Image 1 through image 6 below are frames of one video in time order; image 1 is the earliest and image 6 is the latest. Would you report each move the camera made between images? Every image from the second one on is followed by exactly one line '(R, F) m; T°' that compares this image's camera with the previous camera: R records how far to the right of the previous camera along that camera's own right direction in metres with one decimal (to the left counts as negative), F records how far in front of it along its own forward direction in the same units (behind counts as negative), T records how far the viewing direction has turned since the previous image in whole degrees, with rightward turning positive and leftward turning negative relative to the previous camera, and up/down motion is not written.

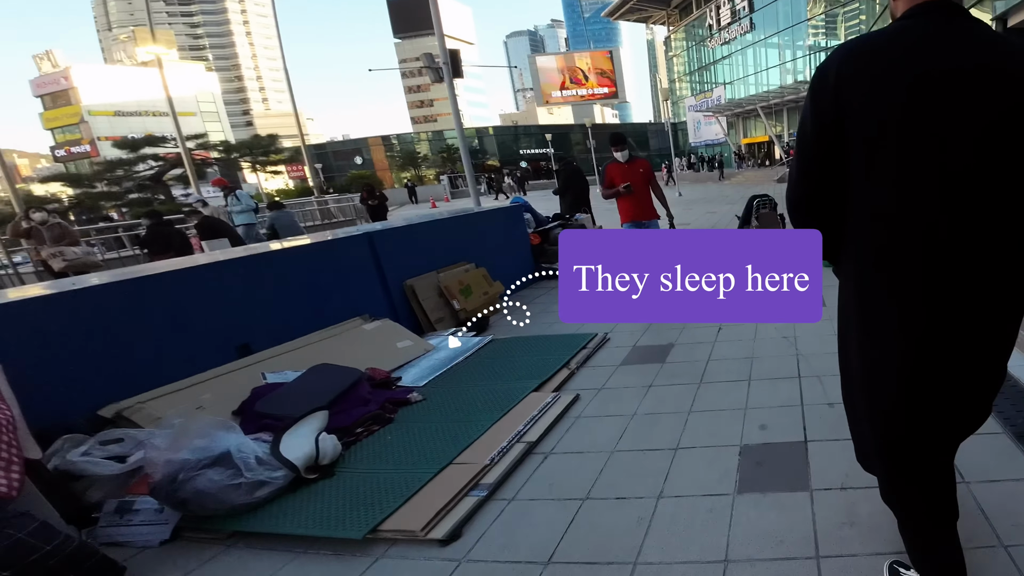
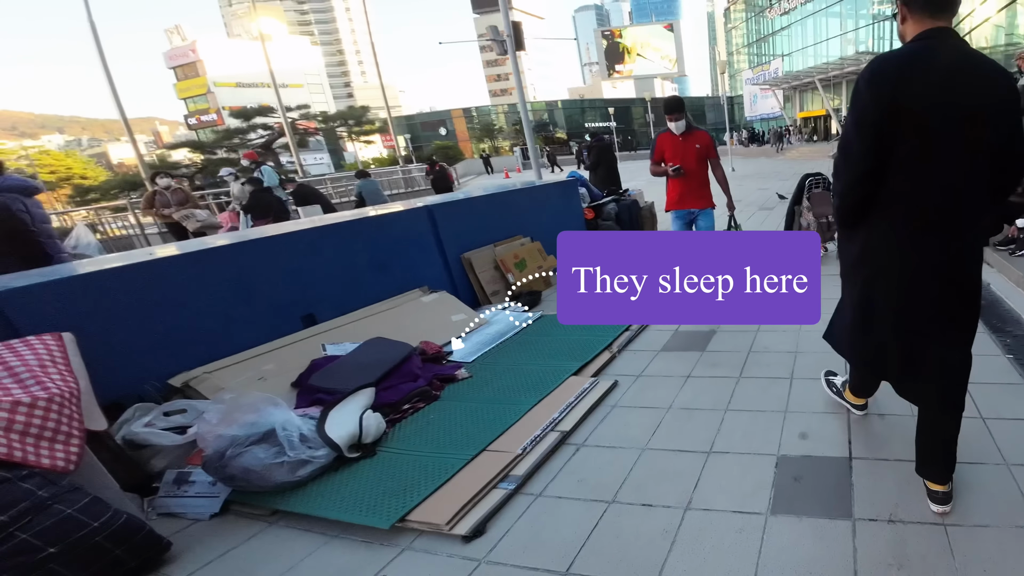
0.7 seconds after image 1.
(+0.1, +0.1) m; -4°
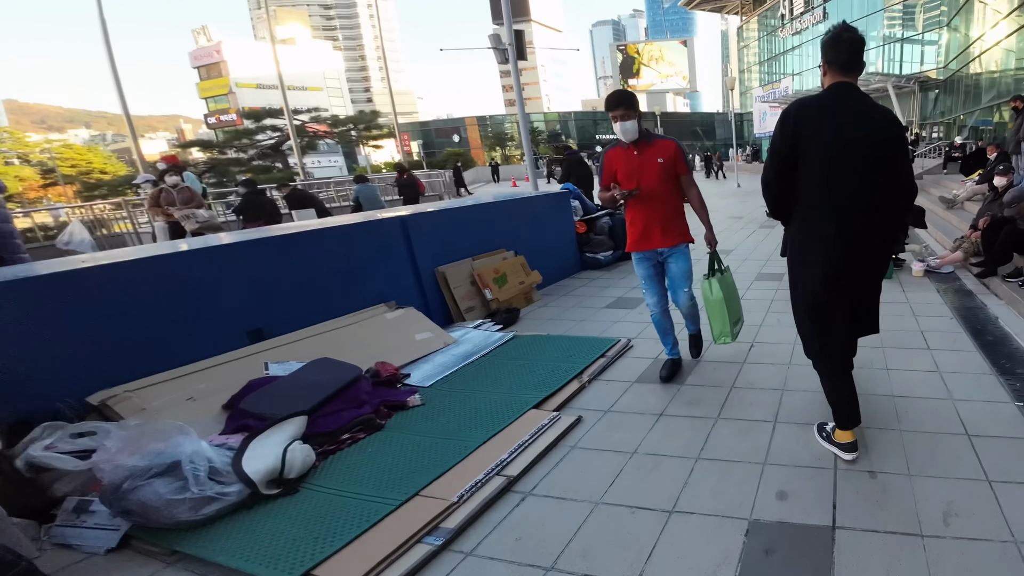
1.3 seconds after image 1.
(+0.3, +0.4) m; 0°
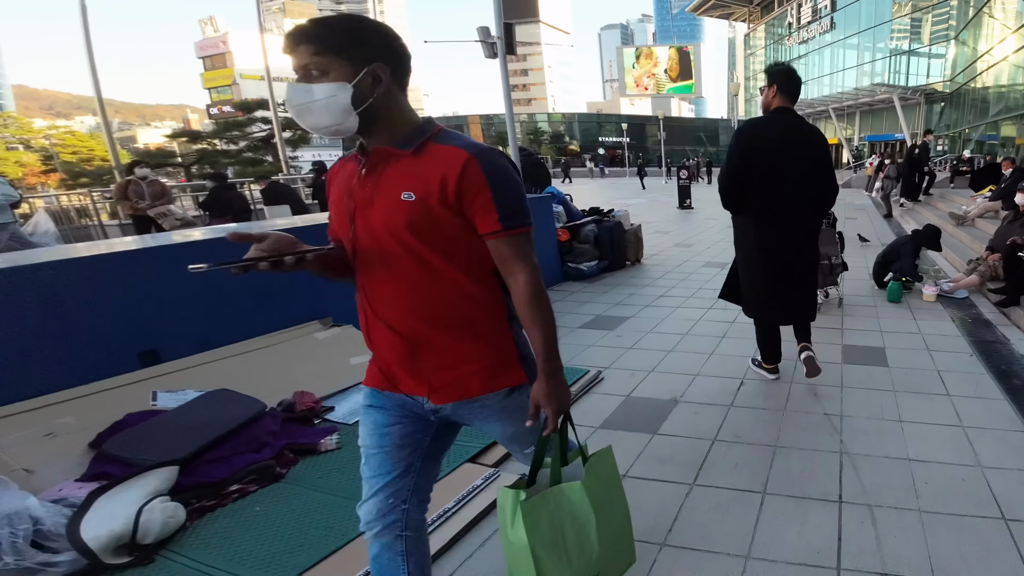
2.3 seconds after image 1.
(+0.3, +0.6) m; 0°
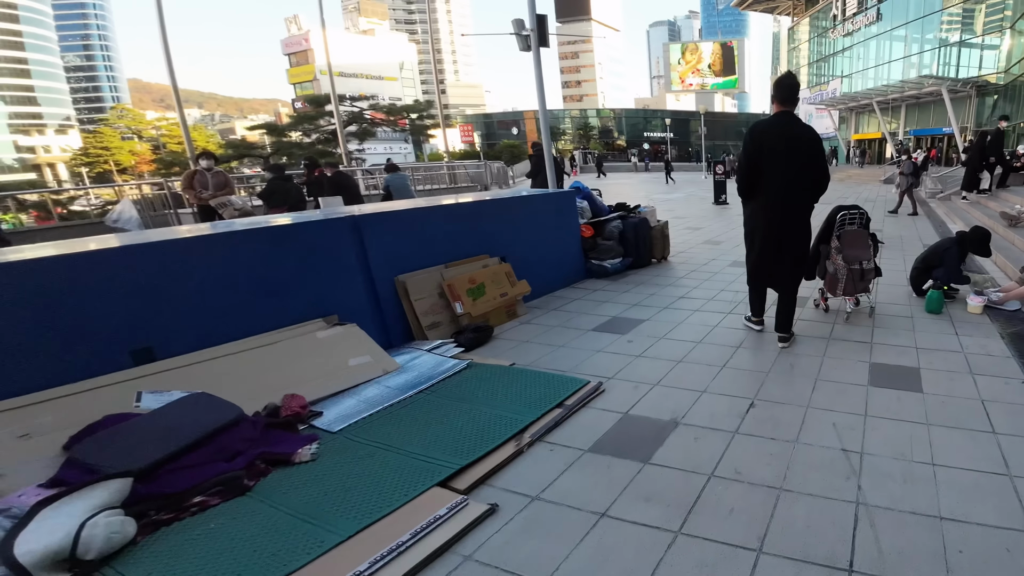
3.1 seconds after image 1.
(+0.3, +0.3) m; -3°
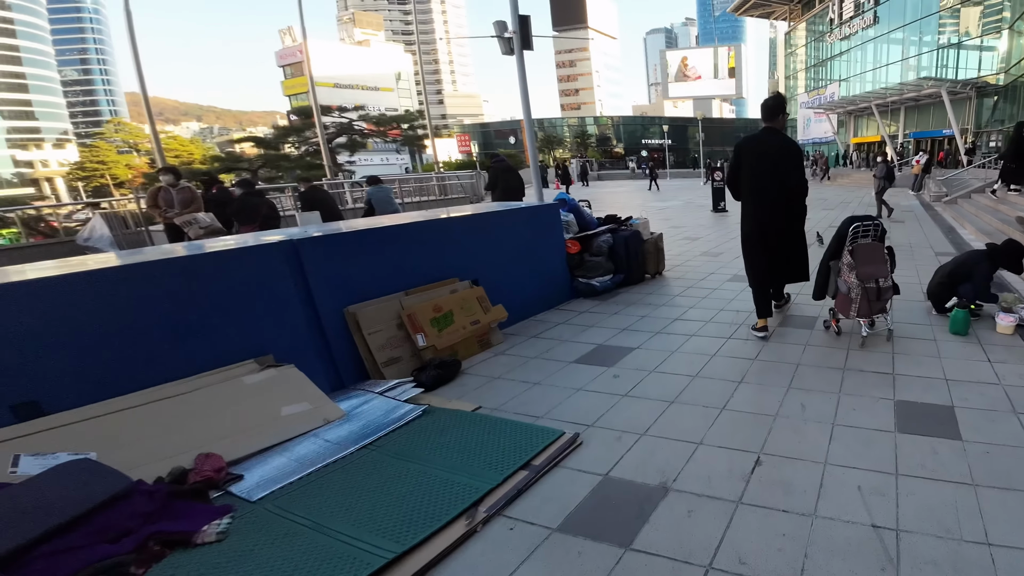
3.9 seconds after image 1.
(+0.2, +0.5) m; 0°
